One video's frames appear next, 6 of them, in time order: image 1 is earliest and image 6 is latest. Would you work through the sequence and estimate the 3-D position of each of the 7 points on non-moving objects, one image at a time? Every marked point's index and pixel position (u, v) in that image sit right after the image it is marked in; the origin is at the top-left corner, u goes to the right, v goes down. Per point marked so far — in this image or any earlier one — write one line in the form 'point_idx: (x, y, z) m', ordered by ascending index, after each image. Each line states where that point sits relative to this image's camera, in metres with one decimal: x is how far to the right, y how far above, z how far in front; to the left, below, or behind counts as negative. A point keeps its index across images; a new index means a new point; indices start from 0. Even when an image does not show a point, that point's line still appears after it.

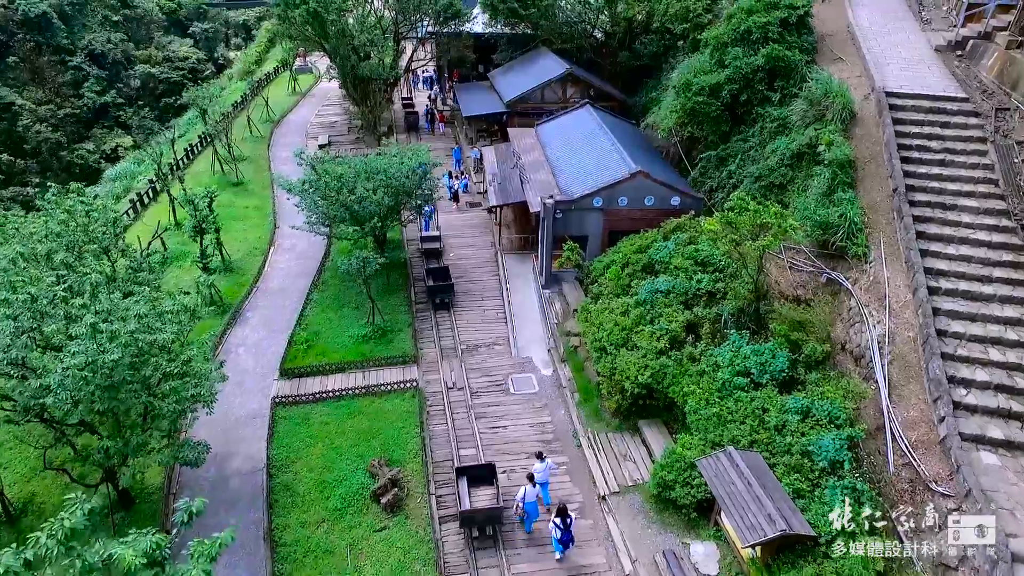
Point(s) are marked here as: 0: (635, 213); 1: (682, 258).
0: (+4.0, +2.4, +20.0) m
1: (+4.8, +0.8, +17.1) m
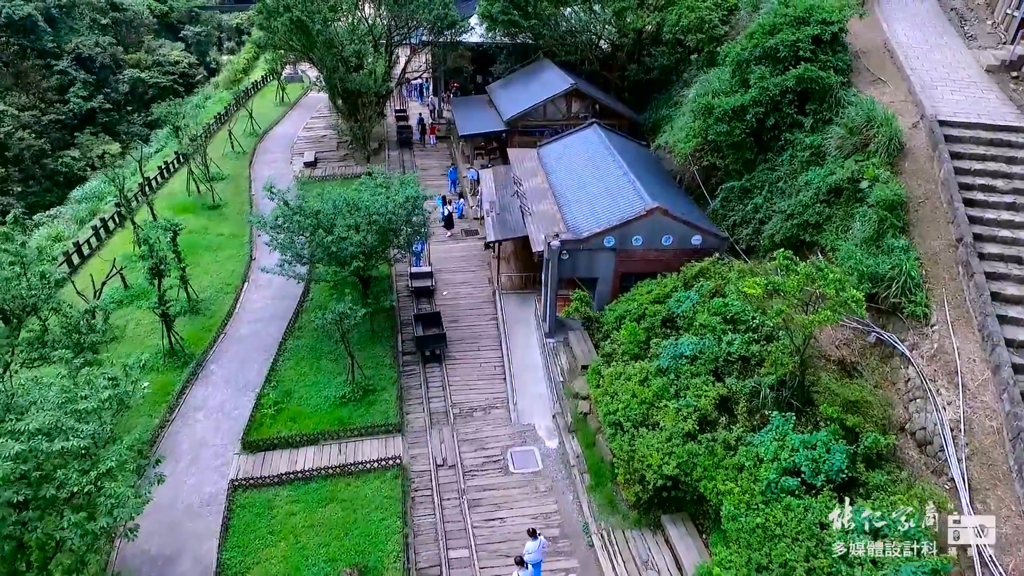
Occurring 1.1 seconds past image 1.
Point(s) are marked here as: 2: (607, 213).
0: (+4.0, +1.0, +17.7) m
1: (+4.8, -0.6, +14.8) m
2: (+2.8, +2.3, +18.3) m
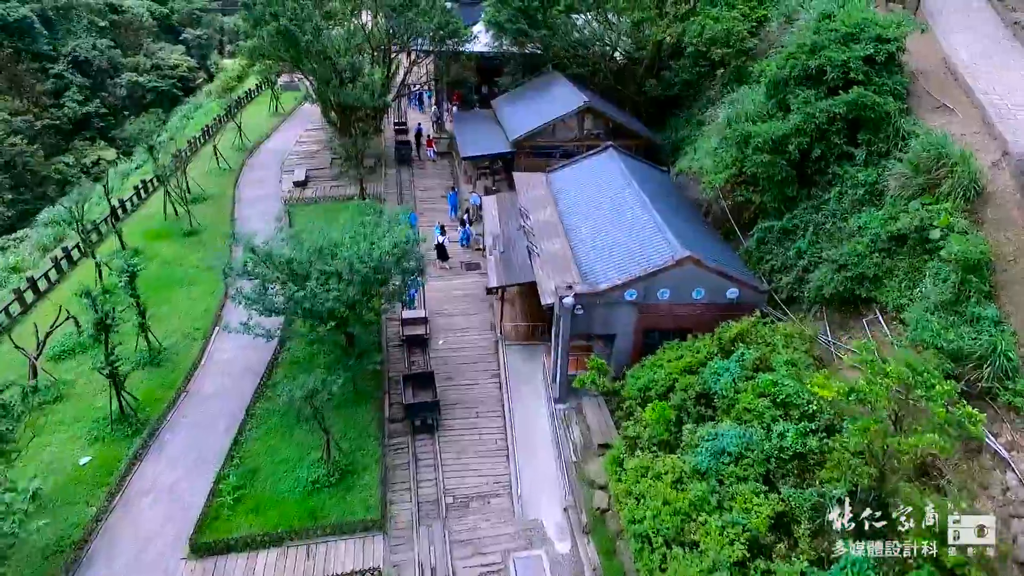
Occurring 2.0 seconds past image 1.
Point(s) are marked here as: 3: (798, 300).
0: (+4.1, -0.5, +15.2) m
1: (+4.8, -2.1, +12.3) m
2: (+3.0, +0.8, +15.8) m
3: (+7.6, -0.3, +16.3) m
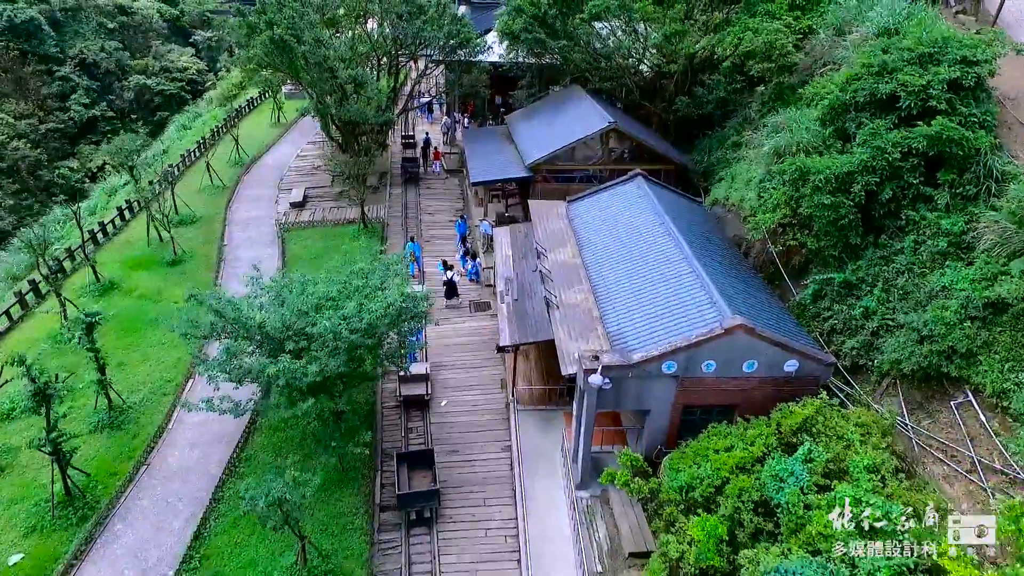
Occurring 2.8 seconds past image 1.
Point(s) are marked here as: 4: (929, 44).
0: (+4.4, -2.0, +12.7) m
1: (+5.1, -3.6, +9.8) m
2: (+3.3, -0.7, +13.4) m
3: (+7.9, -1.8, +13.8) m
4: (+10.2, +5.9, +14.9) m
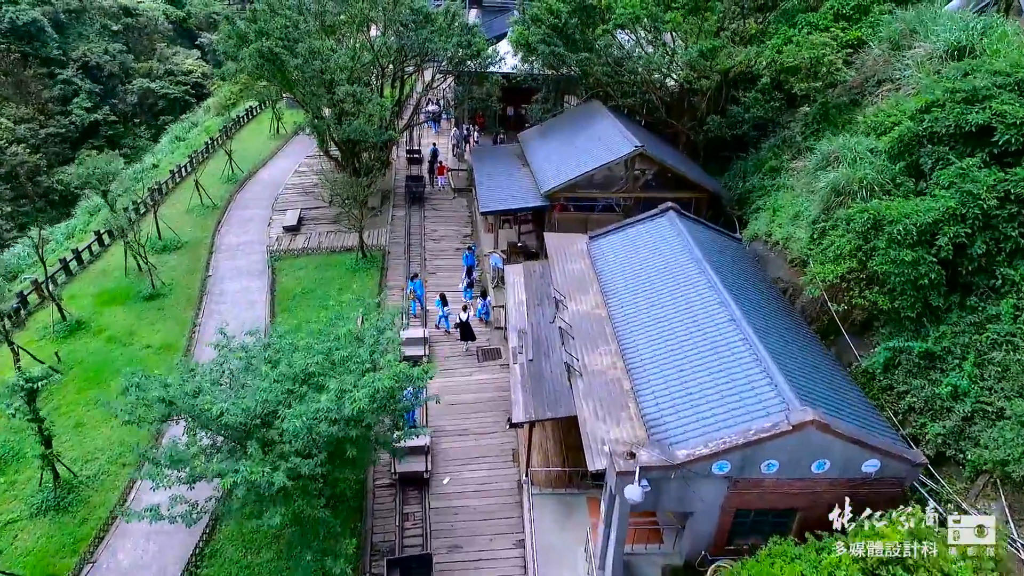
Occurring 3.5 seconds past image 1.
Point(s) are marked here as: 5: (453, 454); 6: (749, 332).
0: (+4.7, -3.3, +10.4) m
1: (+5.3, -4.9, +7.4) m
2: (+3.6, -2.0, +11.0) m
3: (+8.2, -3.2, +11.4) m
4: (+10.5, +4.5, +12.5) m
5: (-1.4, -3.9, +14.4) m
6: (+4.6, -0.9, +12.0) m
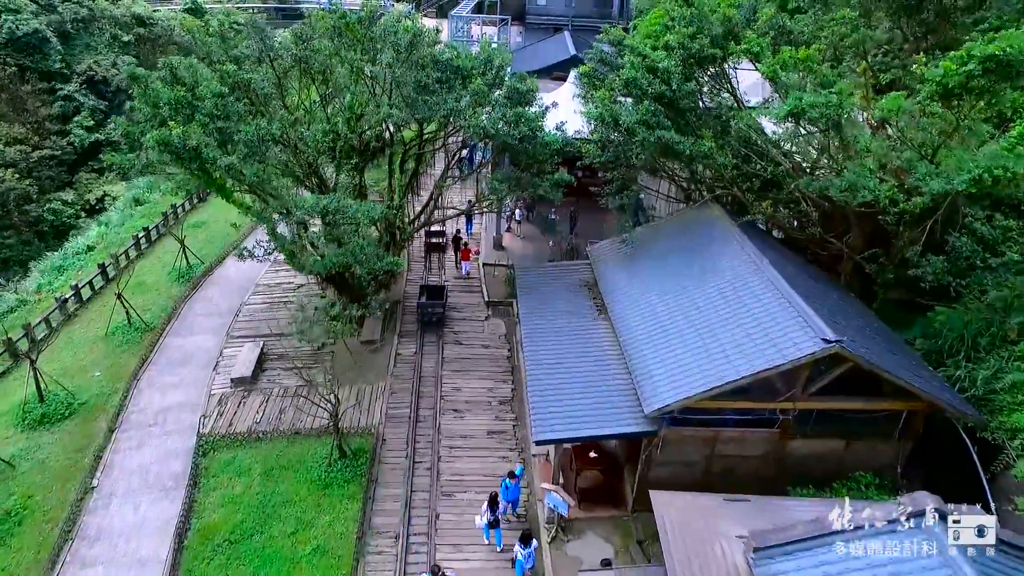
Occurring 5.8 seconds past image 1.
0: (+5.5, -8.6, +1.5) m
1: (+5.9, -10.2, -1.5) m
2: (+4.5, -7.3, +2.2) m
3: (+9.0, -8.7, +2.3) m
4: (+11.7, -1.0, +3.3) m
5: (-0.4, -9.0, +5.8) m
6: (+5.6, -6.2, +3.1) m
